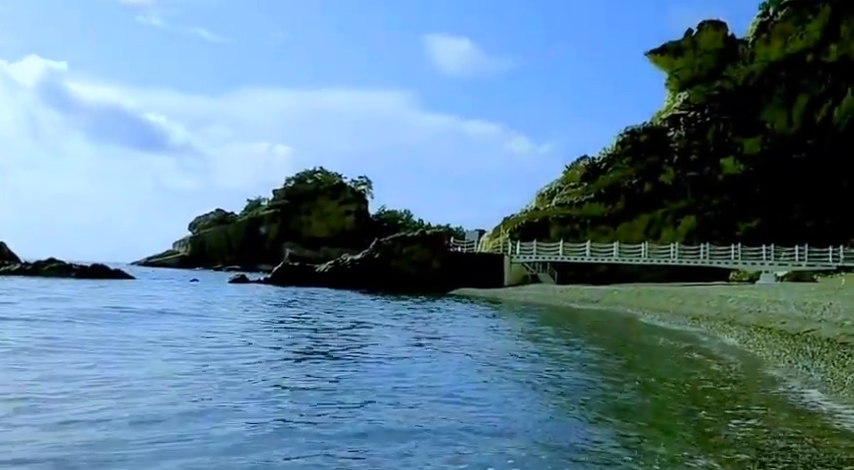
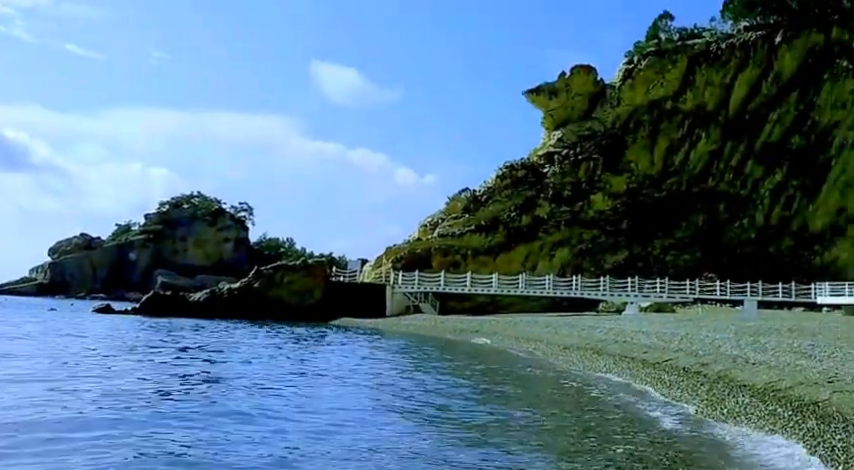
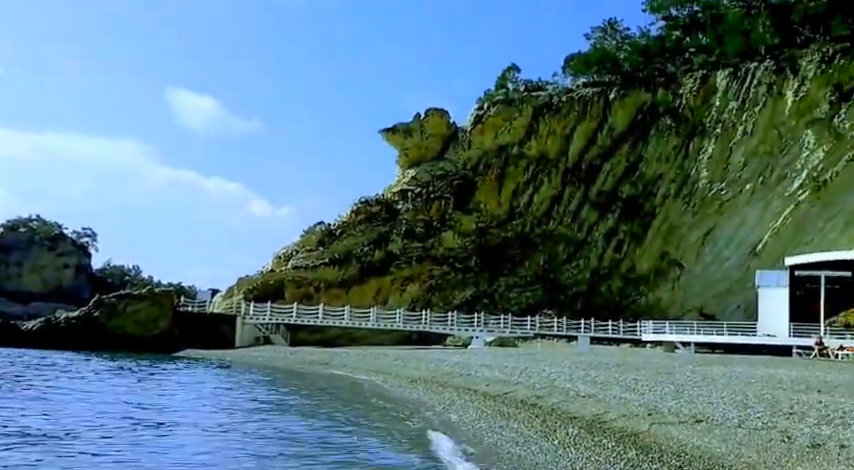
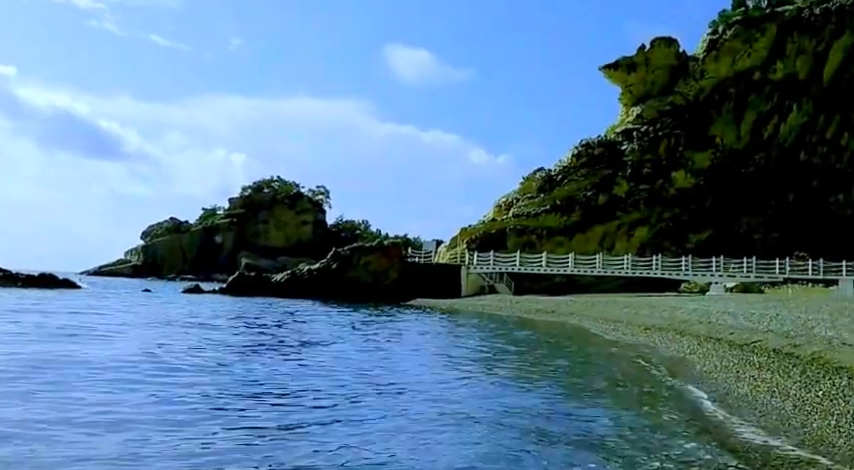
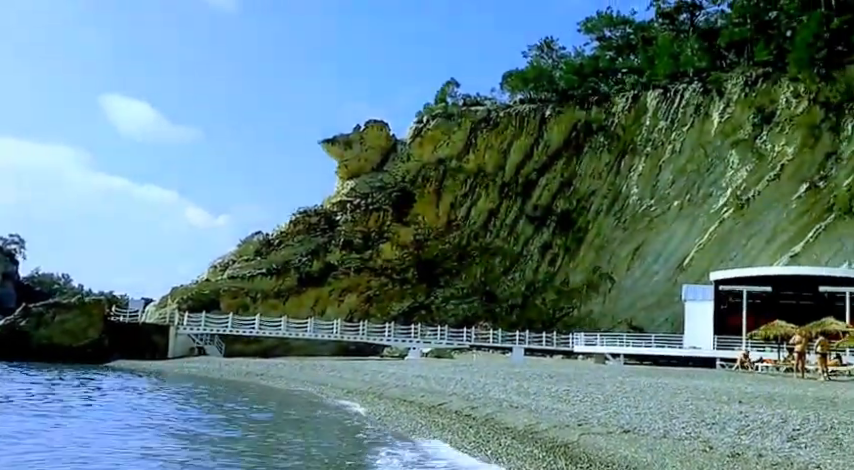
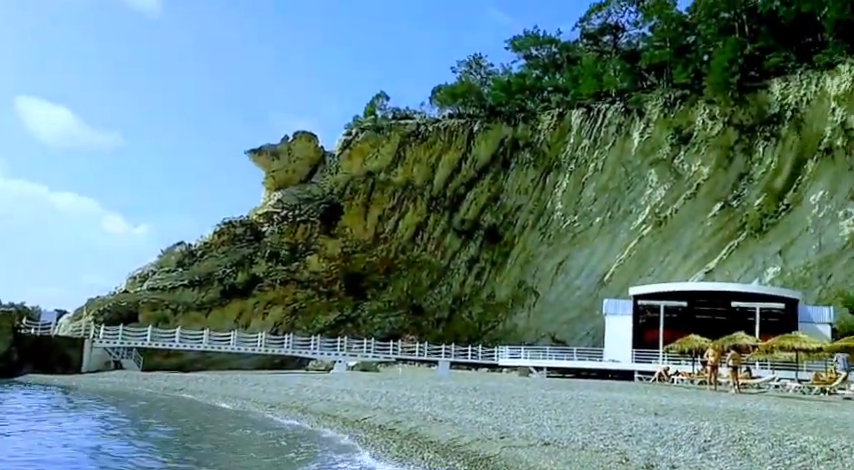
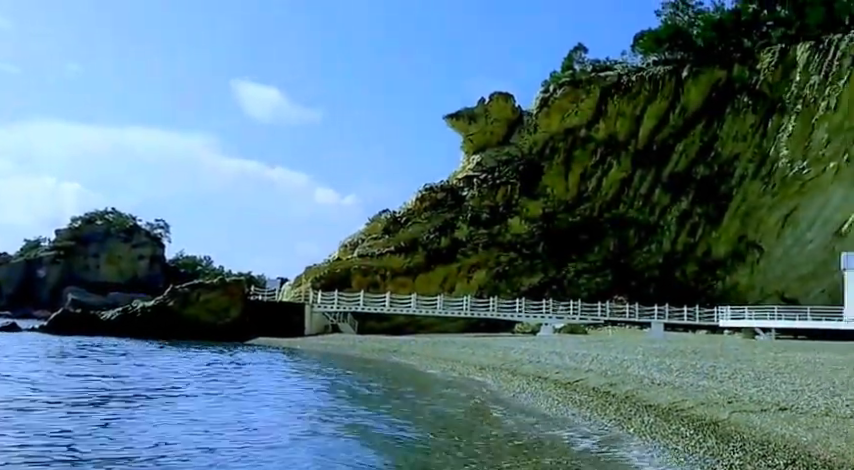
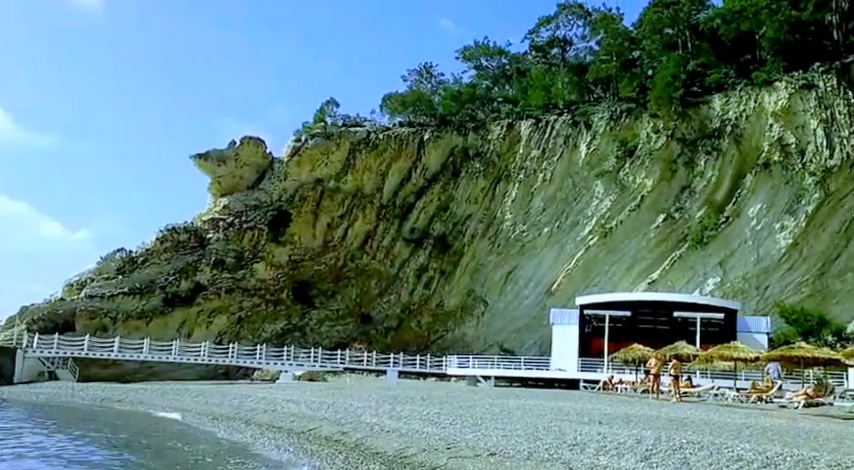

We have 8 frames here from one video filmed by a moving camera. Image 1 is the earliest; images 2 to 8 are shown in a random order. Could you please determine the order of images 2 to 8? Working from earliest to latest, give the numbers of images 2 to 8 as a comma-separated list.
4, 2, 7, 3, 5, 6, 8
